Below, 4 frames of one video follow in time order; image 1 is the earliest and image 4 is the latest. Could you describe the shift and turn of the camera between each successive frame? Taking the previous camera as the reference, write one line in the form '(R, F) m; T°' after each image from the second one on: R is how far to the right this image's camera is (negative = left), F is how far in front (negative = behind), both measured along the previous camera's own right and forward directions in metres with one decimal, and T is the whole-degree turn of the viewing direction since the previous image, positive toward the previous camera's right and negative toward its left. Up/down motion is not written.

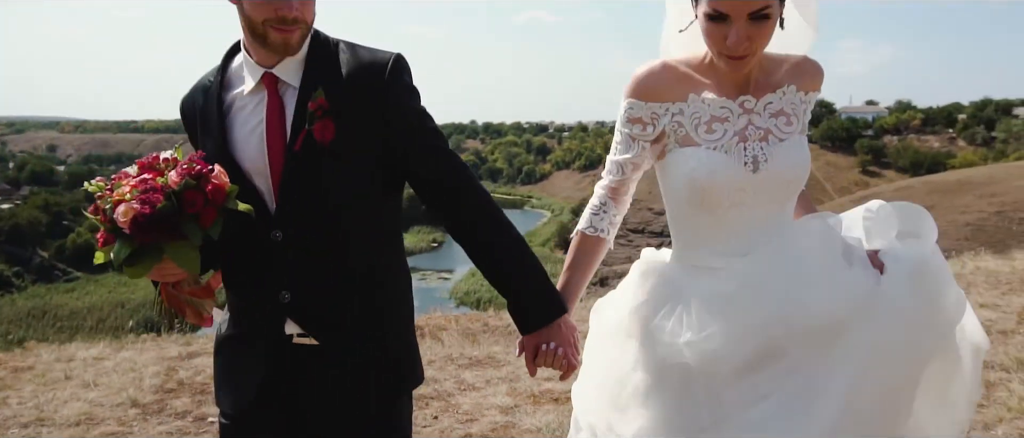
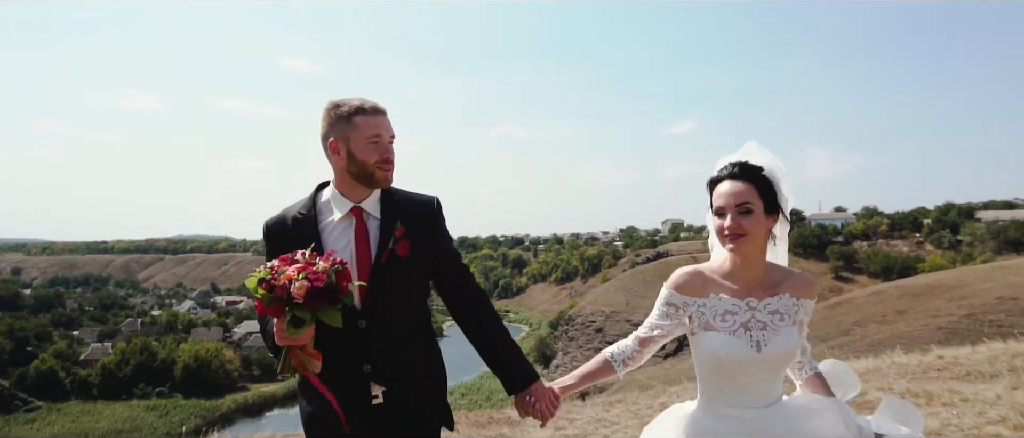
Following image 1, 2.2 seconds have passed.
(-0.3, -1.7) m; +2°
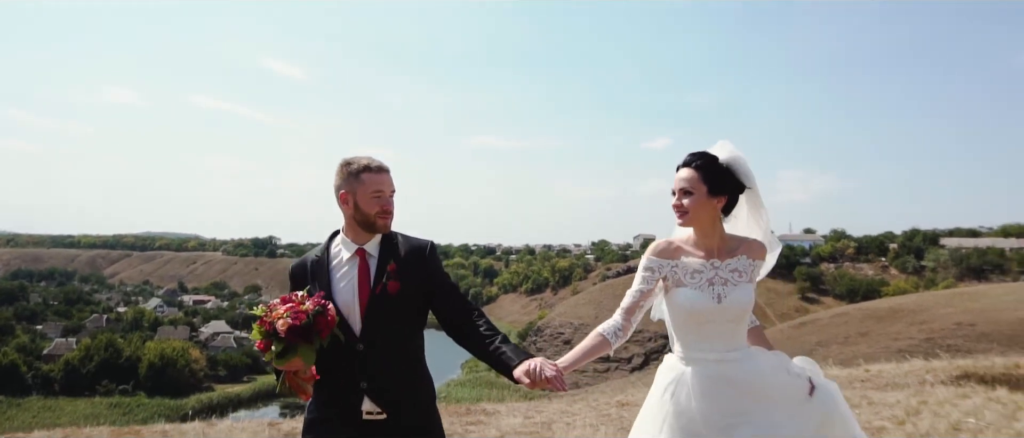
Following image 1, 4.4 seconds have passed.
(-0.3, -1.6) m; +2°
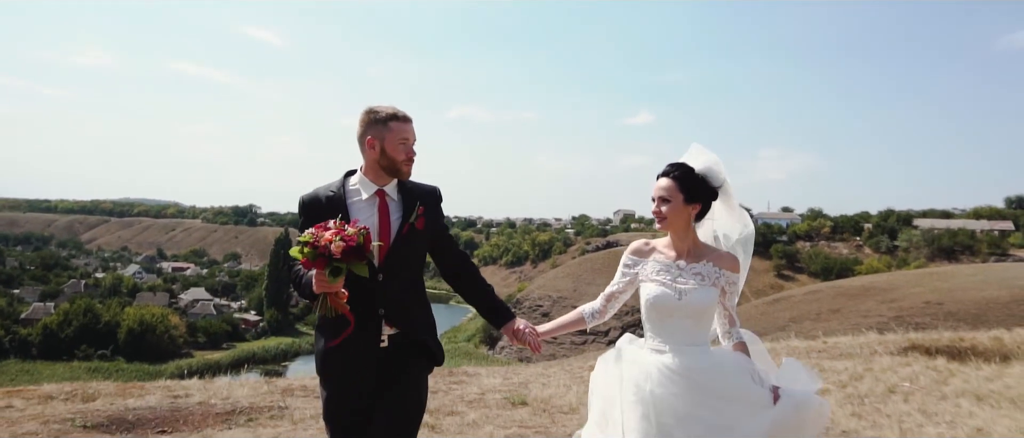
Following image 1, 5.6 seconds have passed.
(-0.1, -1.2) m; +2°
